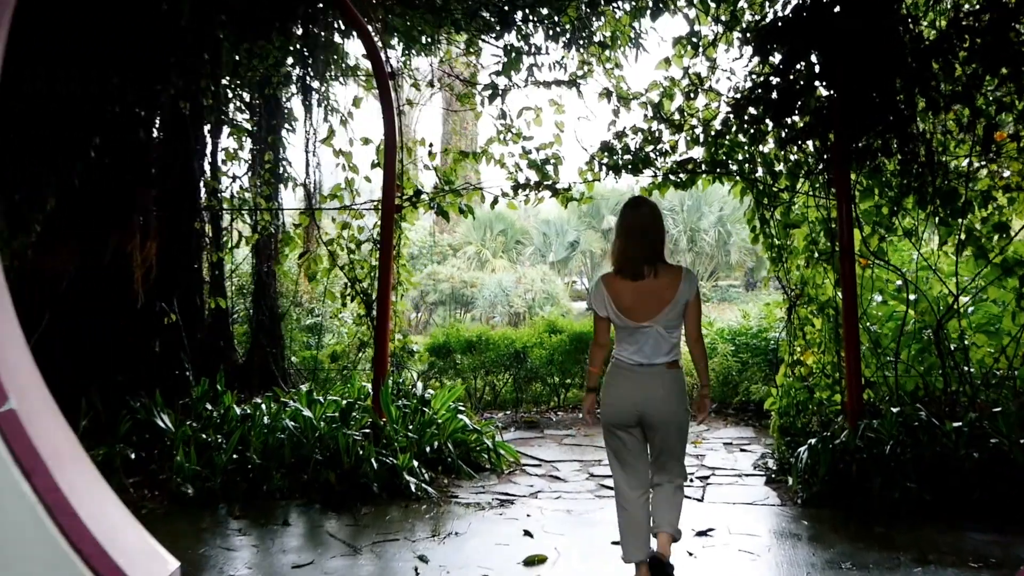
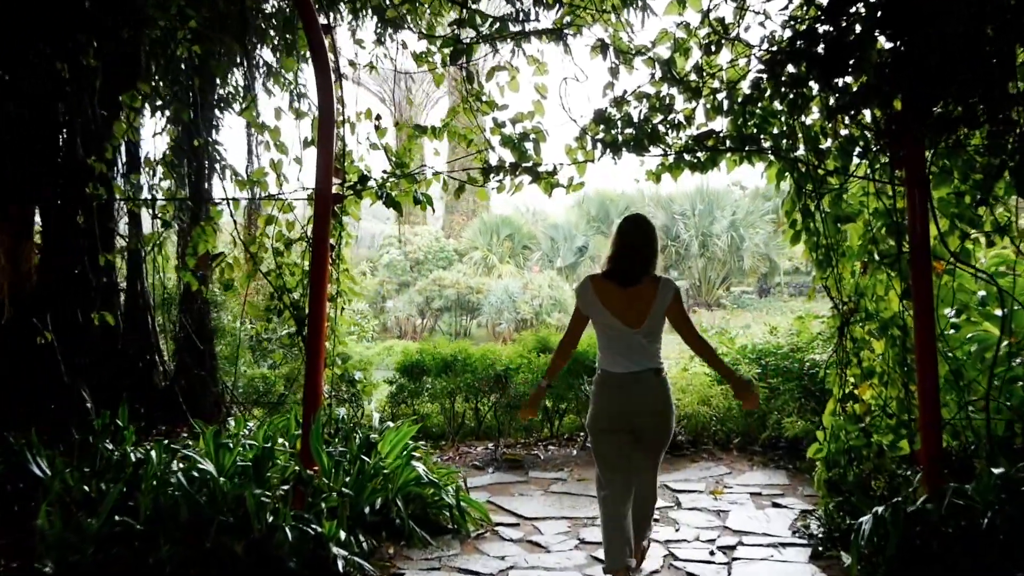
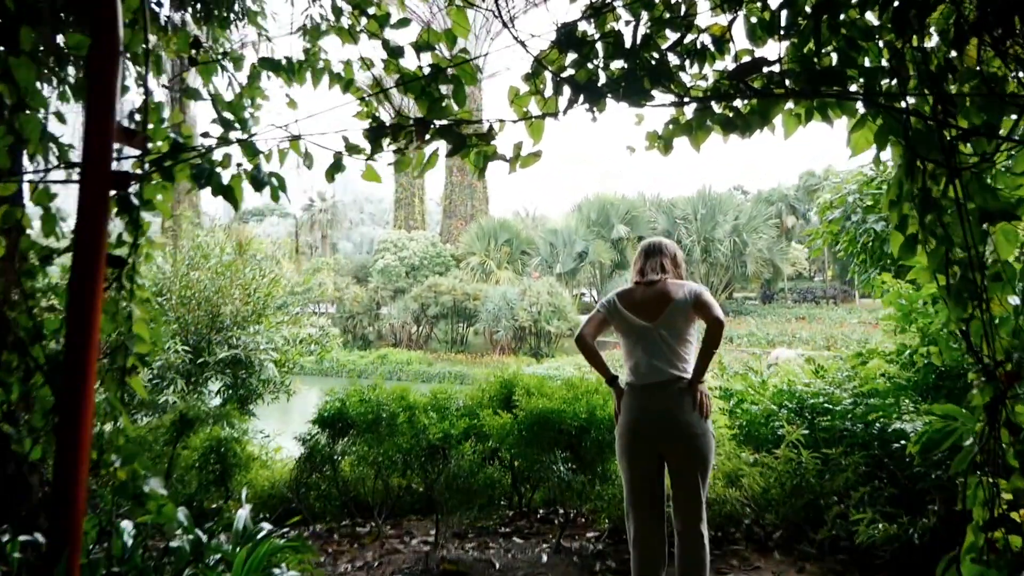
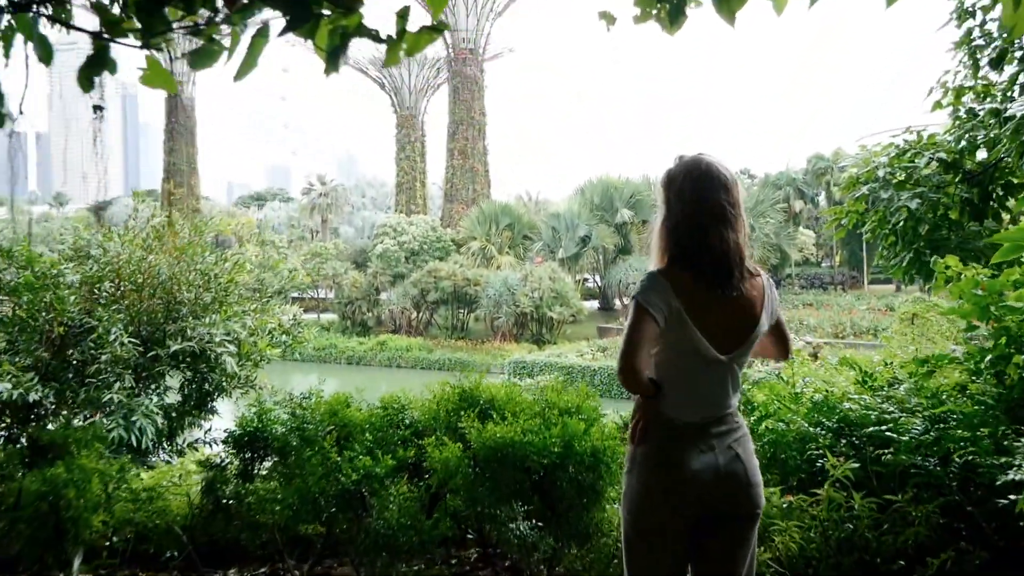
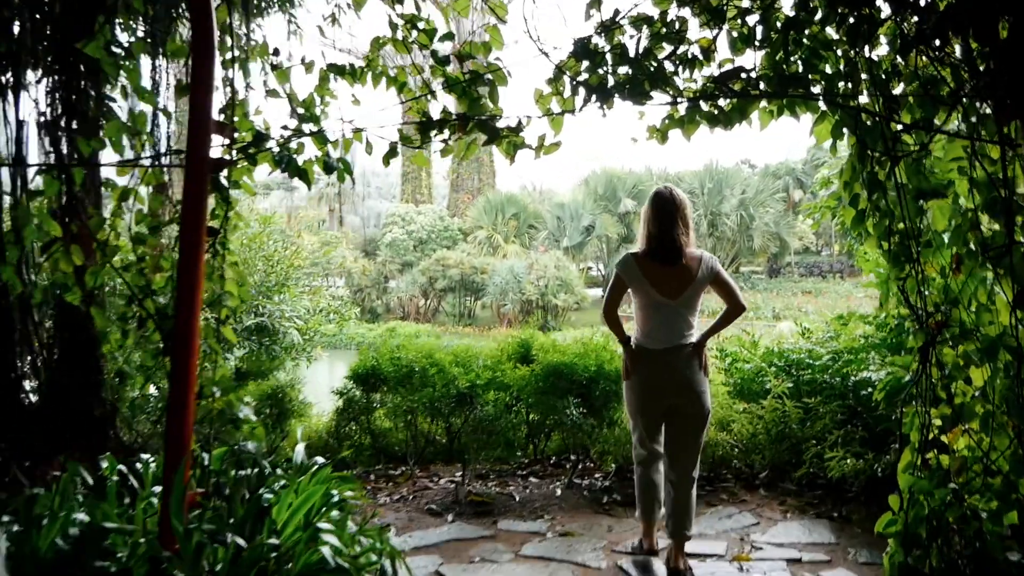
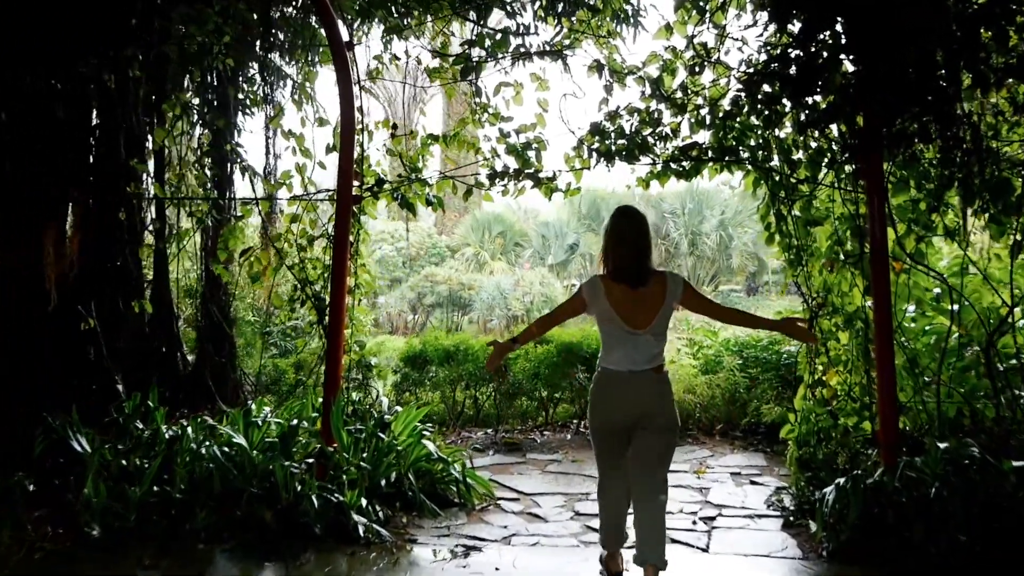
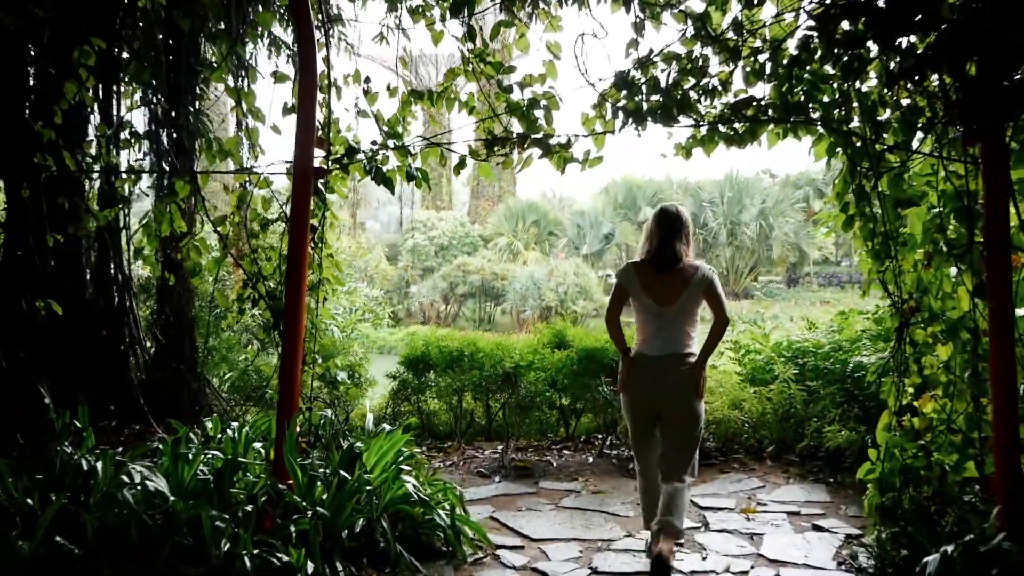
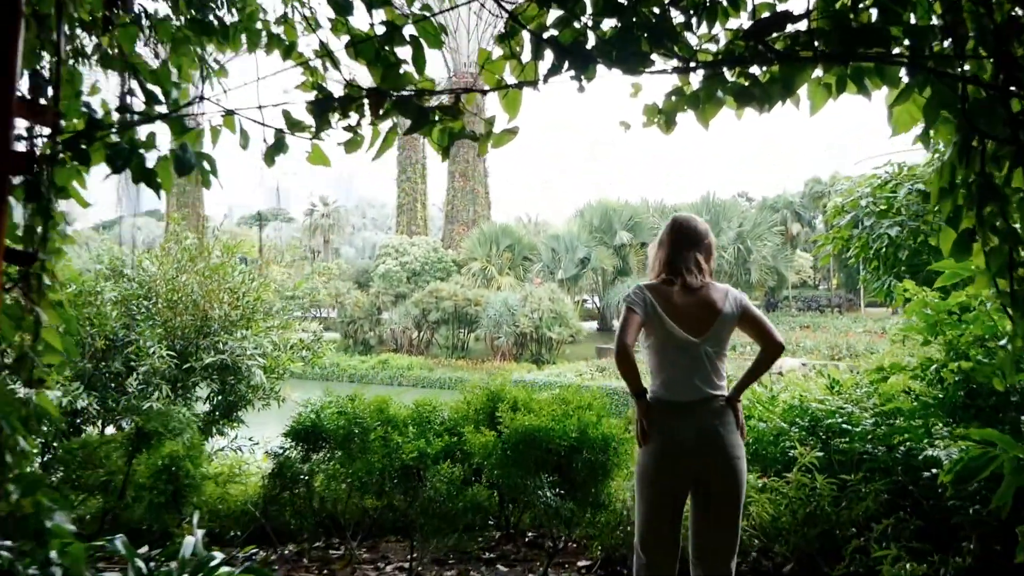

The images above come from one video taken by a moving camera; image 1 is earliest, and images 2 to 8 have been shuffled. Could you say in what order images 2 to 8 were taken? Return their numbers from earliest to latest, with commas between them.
6, 2, 7, 5, 3, 8, 4
